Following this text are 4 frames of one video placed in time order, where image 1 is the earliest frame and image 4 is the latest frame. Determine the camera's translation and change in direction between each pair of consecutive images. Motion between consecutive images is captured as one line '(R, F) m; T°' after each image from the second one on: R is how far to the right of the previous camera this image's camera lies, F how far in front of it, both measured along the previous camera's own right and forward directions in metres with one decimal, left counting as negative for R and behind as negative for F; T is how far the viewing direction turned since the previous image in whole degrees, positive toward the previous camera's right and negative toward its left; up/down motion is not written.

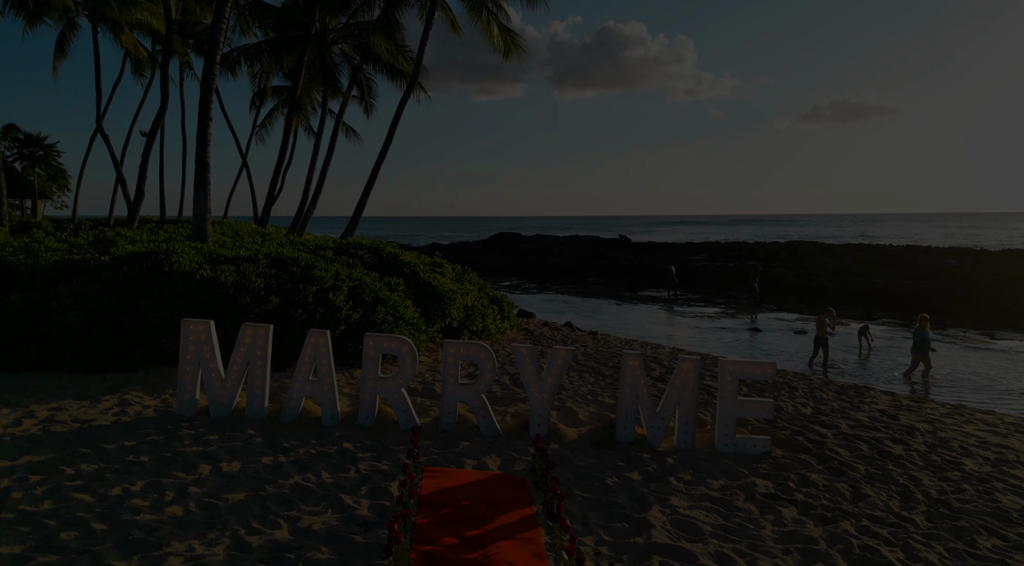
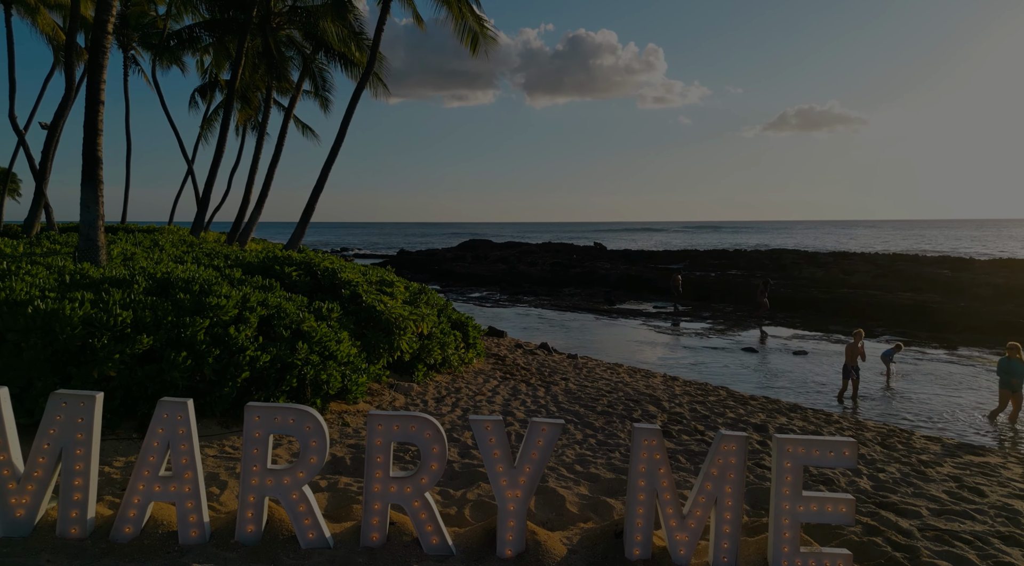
(+0.1, +2.4) m; +2°
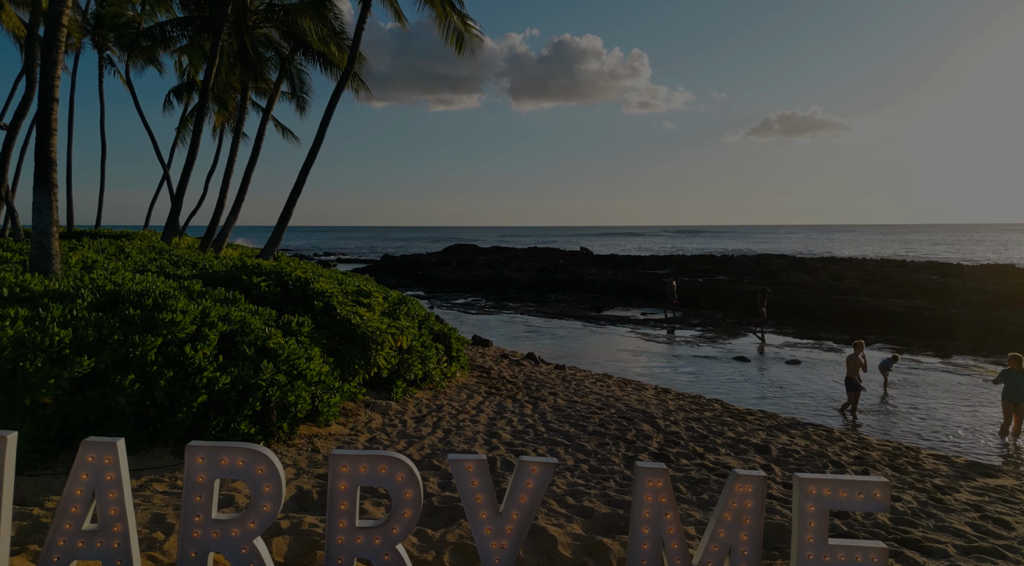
(0.0, +0.6) m; +1°
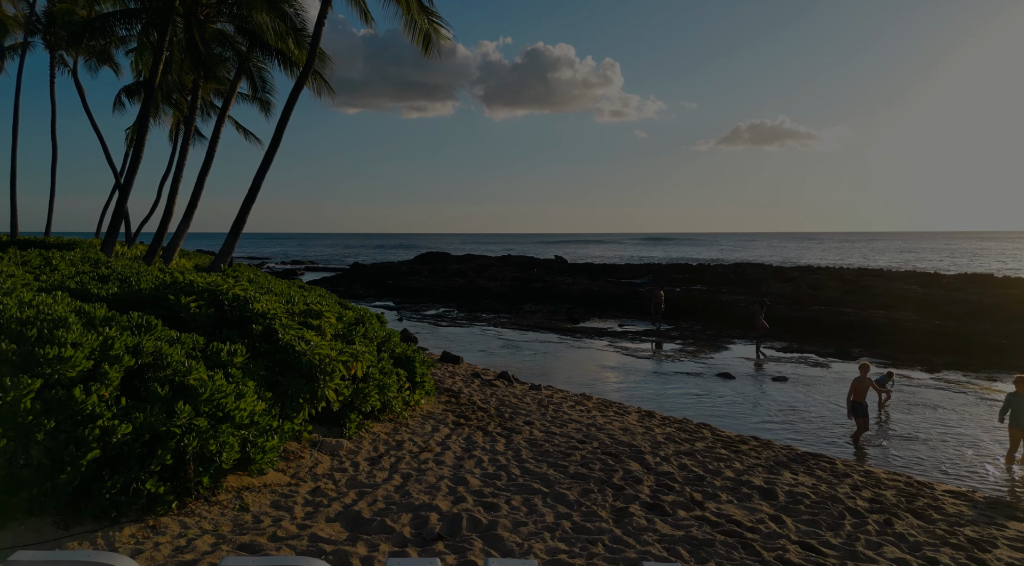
(0.0, +1.2) m; +2°
